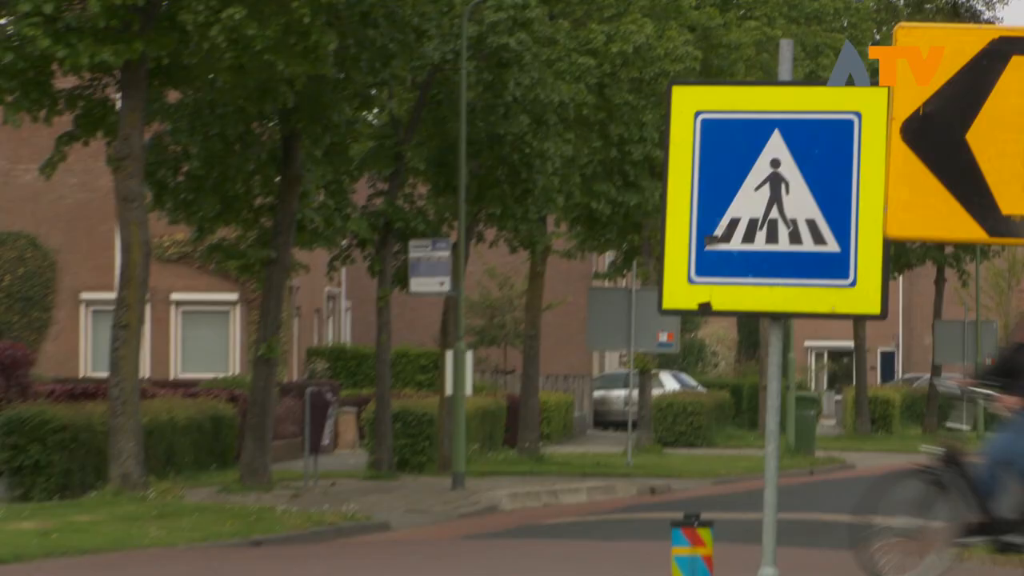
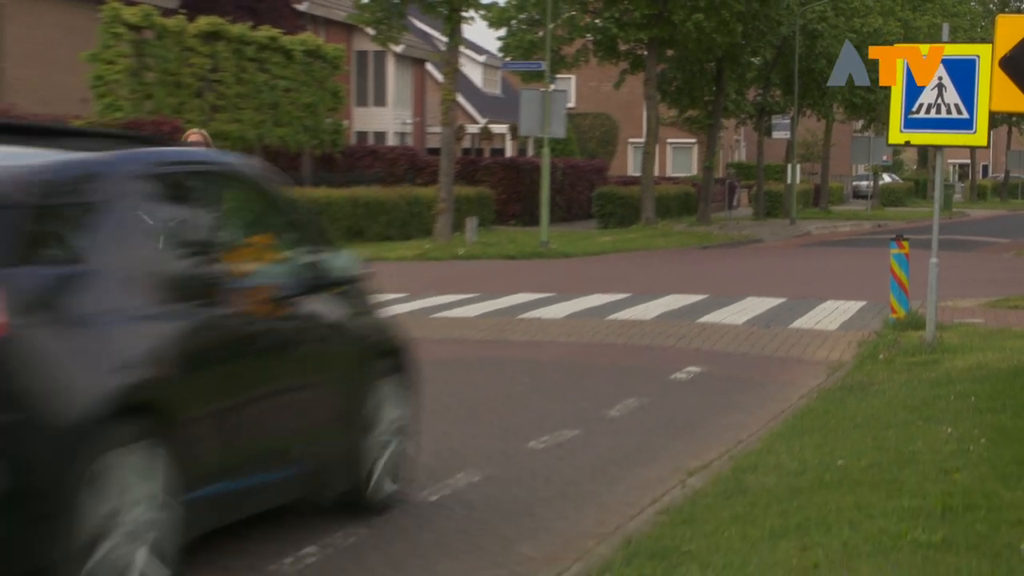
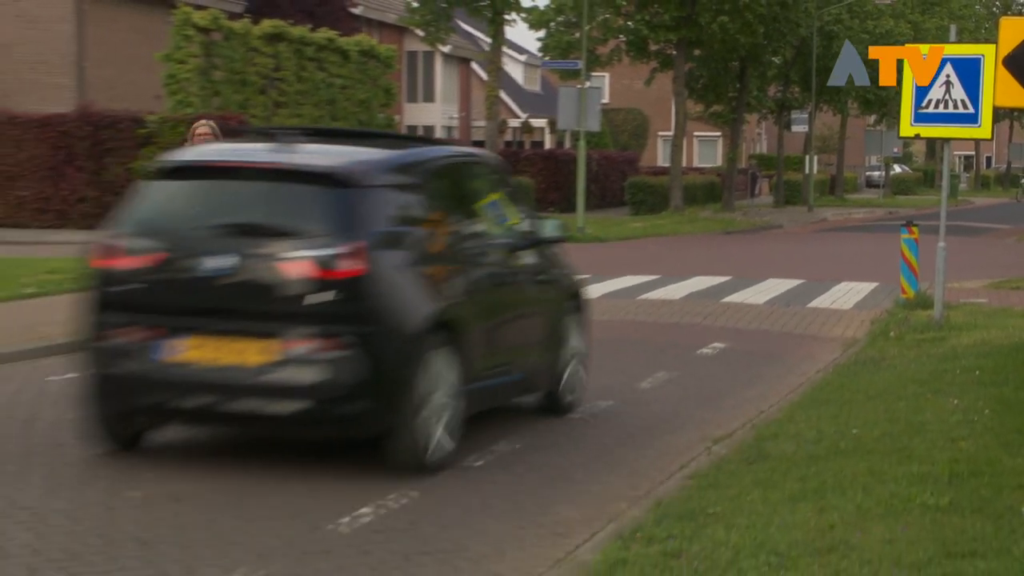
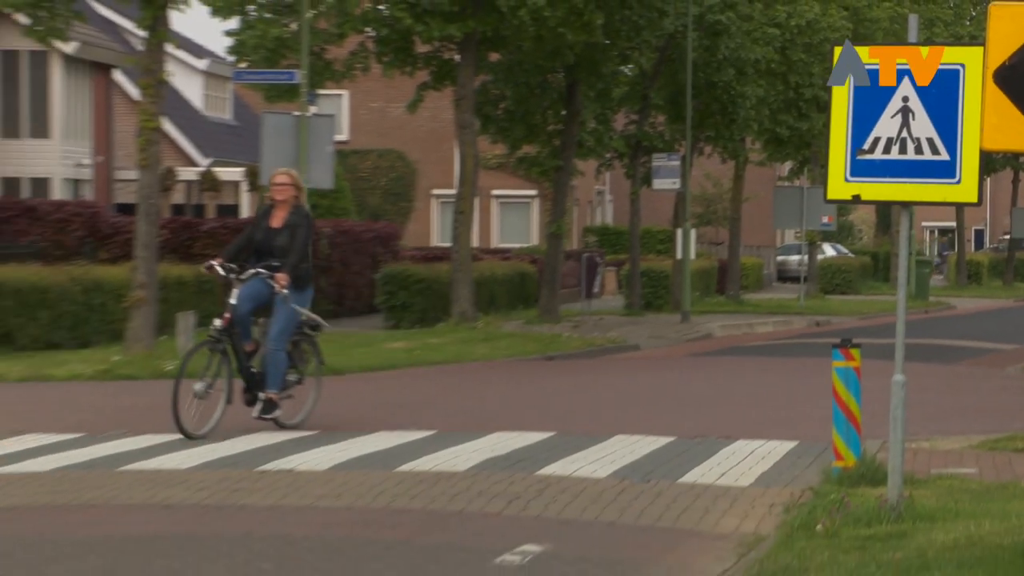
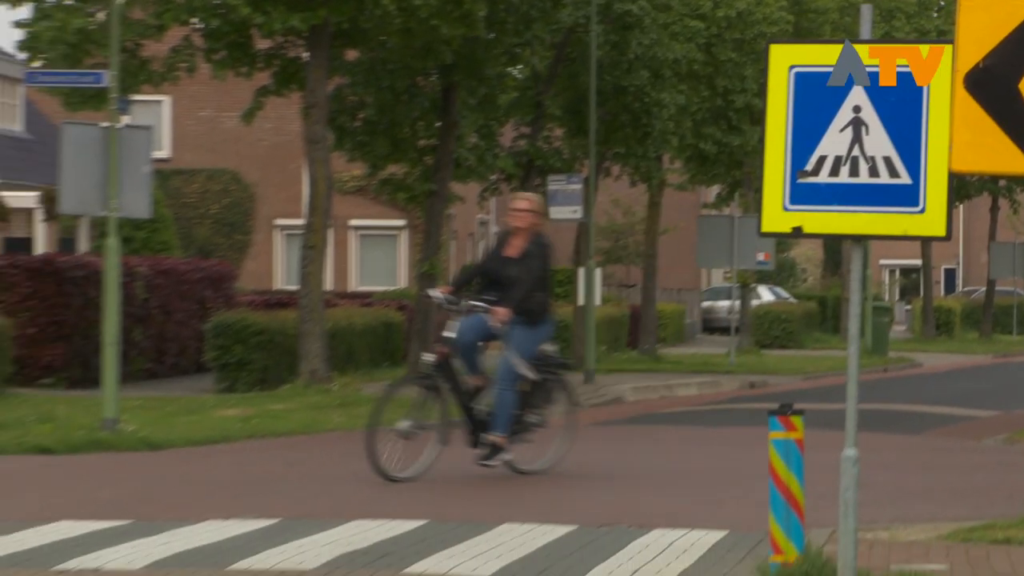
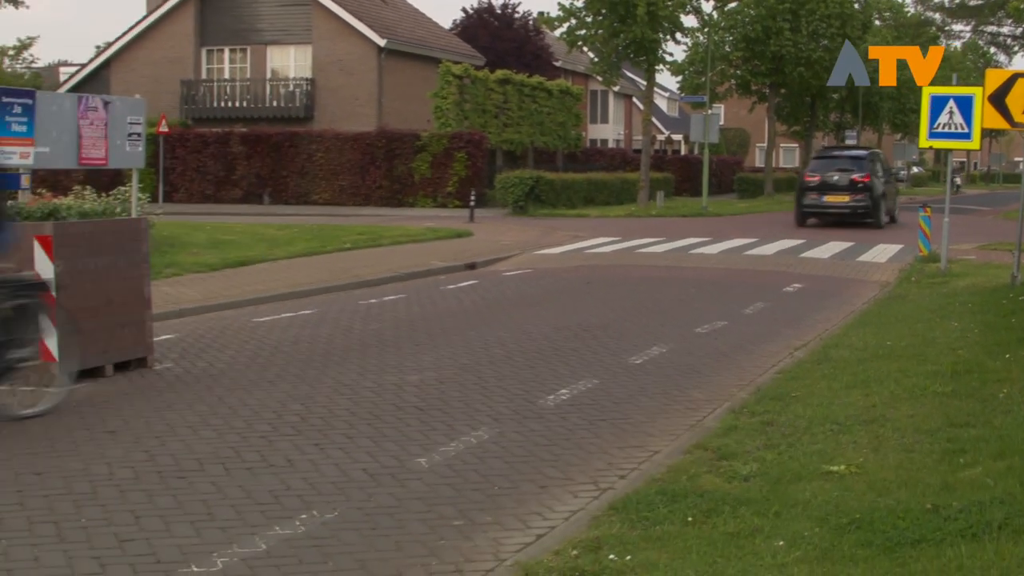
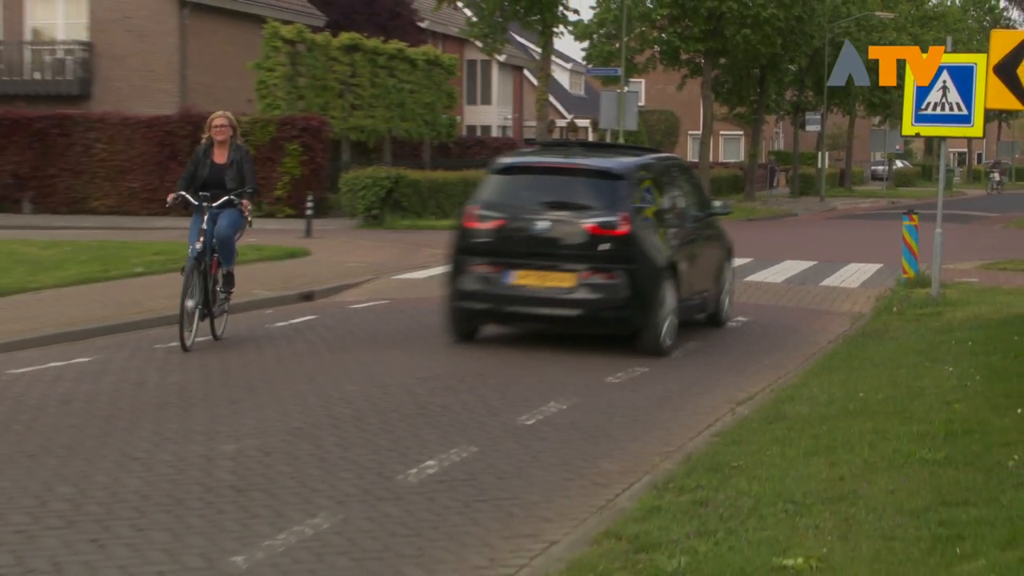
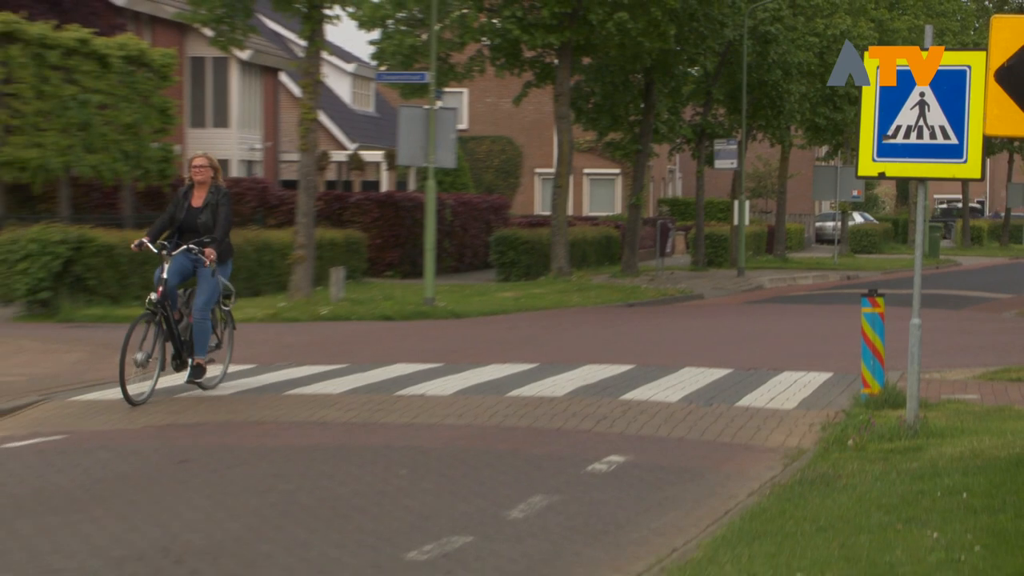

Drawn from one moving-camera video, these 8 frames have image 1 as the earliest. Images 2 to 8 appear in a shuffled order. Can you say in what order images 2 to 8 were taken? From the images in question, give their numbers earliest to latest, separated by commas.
5, 4, 8, 2, 3, 7, 6
